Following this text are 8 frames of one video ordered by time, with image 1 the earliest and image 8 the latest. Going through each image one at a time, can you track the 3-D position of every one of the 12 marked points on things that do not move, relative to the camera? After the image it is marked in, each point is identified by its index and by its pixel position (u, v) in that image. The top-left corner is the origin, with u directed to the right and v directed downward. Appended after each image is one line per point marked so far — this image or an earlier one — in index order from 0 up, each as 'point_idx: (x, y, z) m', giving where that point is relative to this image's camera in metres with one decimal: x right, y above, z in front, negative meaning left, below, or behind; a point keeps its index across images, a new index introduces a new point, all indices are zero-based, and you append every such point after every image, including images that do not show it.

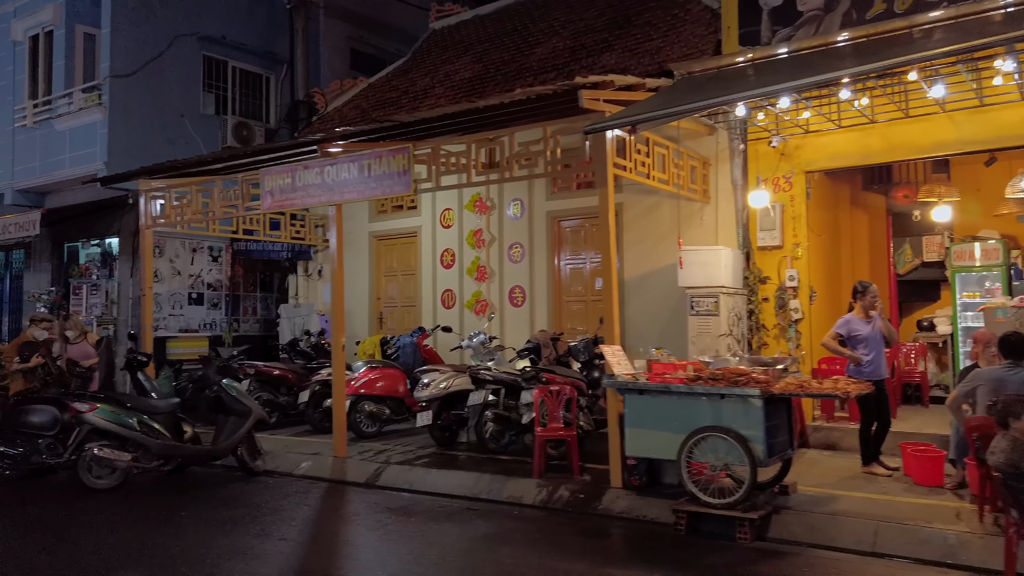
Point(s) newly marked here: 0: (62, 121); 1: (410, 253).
0: (-8.8, +3.2, +14.6) m
1: (-1.8, +0.6, +13.4) m
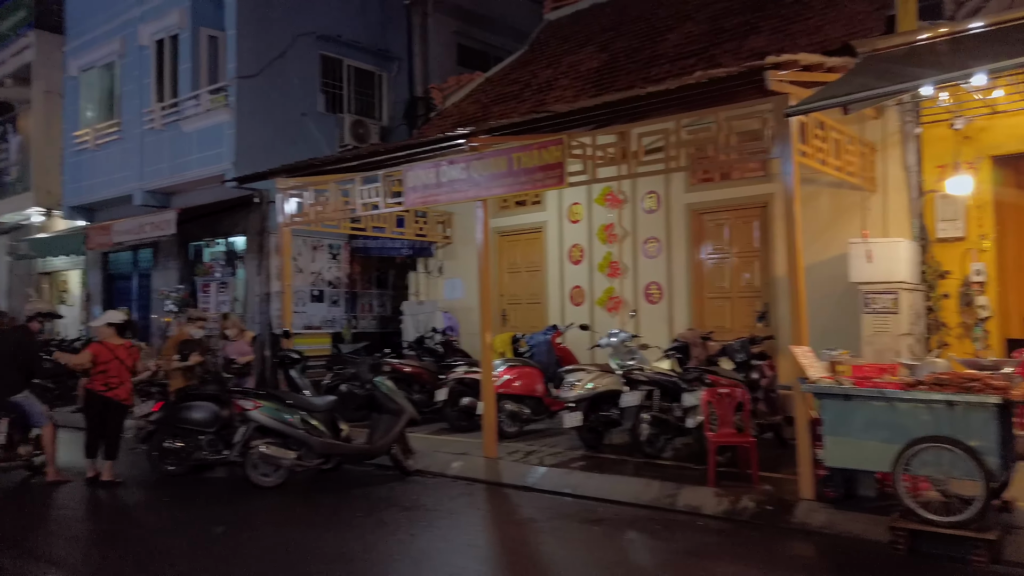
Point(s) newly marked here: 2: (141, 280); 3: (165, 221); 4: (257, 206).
0: (-6.4, +3.3, +15.0) m
1: (+0.4, +0.7, +13.1) m
2: (-8.8, +0.2, +17.8) m
3: (-6.8, +1.3, +14.8) m
4: (-5.0, +1.6, +14.7) m
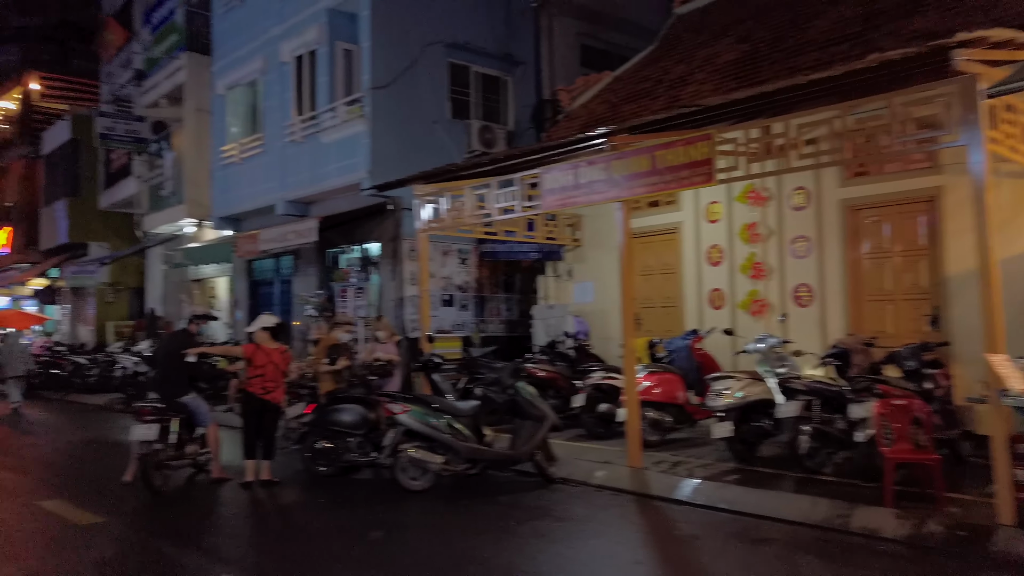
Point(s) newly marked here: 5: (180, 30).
0: (-3.8, +3.2, +15.5) m
1: (+2.7, +0.6, +12.6) m
2: (-5.7, 0.0, +18.7) m
3: (-4.2, +1.2, +15.4) m
4: (-2.5, +1.5, +15.0) m
5: (-8.8, +6.9, +20.0) m
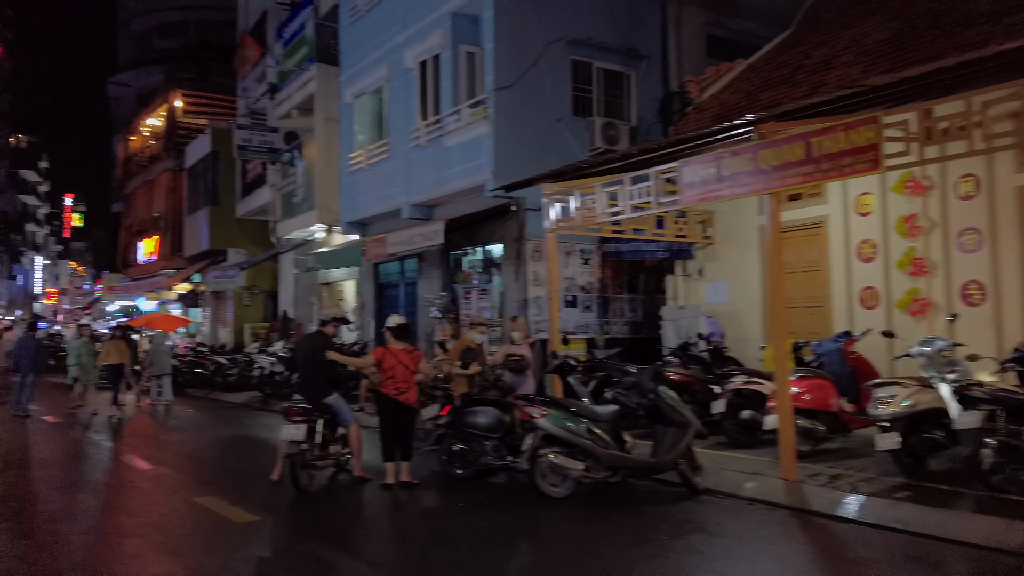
0: (-1.2, +3.1, +15.6) m
1: (+4.8, +0.7, +11.8) m
2: (-2.7, 0.0, +19.0) m
3: (-1.6, +1.2, +15.6) m
4: (0.0, +1.5, +14.9) m
5: (-5.6, +6.8, +20.8) m
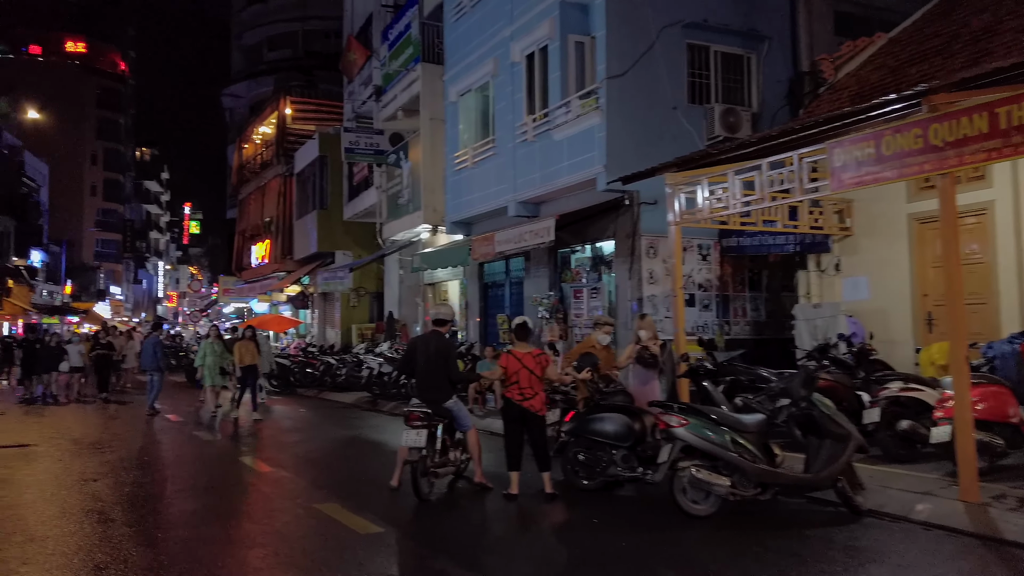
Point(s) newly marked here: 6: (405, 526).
0: (+1.0, +3.2, +15.1) m
1: (+6.5, +0.7, +10.5) m
2: (+0.1, 0.0, +18.6) m
3: (+0.6, +1.2, +15.1) m
4: (+2.2, +1.5, +14.2) m
5: (-2.7, +6.8, +20.7) m
6: (-0.9, -2.1, +6.6) m
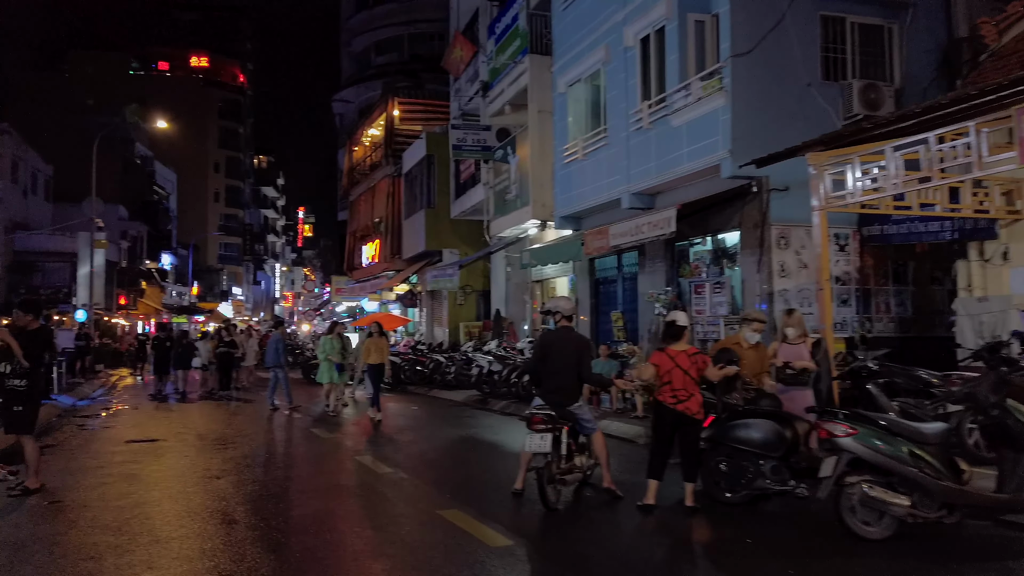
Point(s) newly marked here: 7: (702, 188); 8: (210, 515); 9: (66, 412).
0: (+3.2, +3.3, +14.2) m
1: (+8.1, +0.9, +9.0) m
2: (+2.8, +0.1, +17.8) m
3: (+2.8, +1.3, +14.2) m
4: (+4.3, +1.6, +13.2) m
5: (+0.3, +6.9, +20.3) m
6: (+0.2, -2.0, +6.1) m
7: (+3.7, +1.9, +14.6) m
8: (-2.8, -2.1, +7.0) m
9: (-10.7, -3.0, +18.0) m
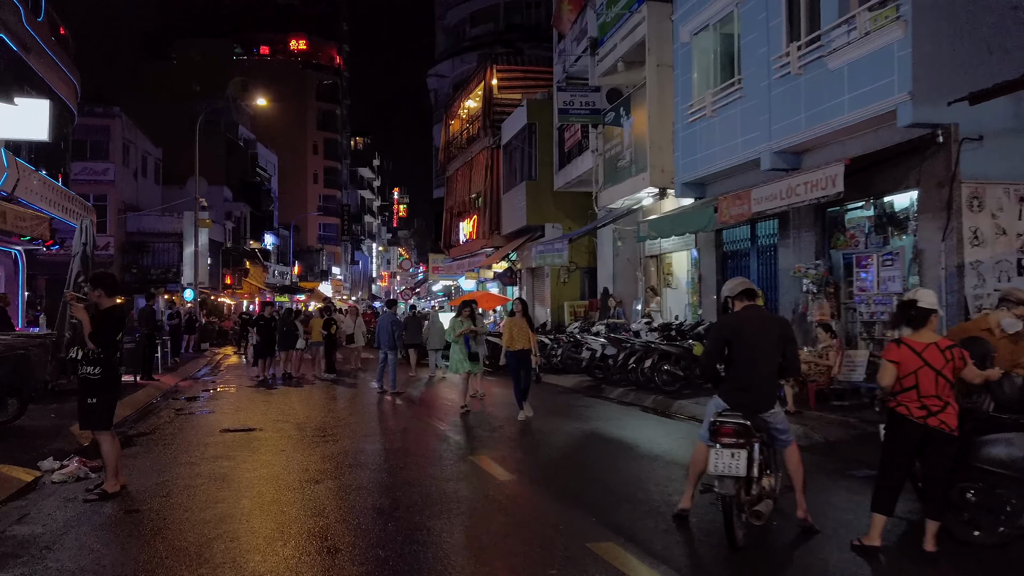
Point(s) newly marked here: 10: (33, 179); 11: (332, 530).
0: (+5.3, +3.7, +12.0) m
1: (+9.5, +1.2, +6.3) m
2: (+5.3, +0.6, +15.7) m
3: (+4.9, +1.7, +12.1) m
4: (+6.2, +2.0, +10.9) m
5: (+3.1, +7.5, +18.3) m
6: (+1.3, -1.8, +4.4) m
7: (+5.8, +2.4, +12.3) m
8: (-1.6, -1.9, +5.7) m
9: (-8.0, -2.4, +17.6) m
10: (-10.9, +2.5, +17.0) m
11: (-1.4, -1.9, +5.9) m
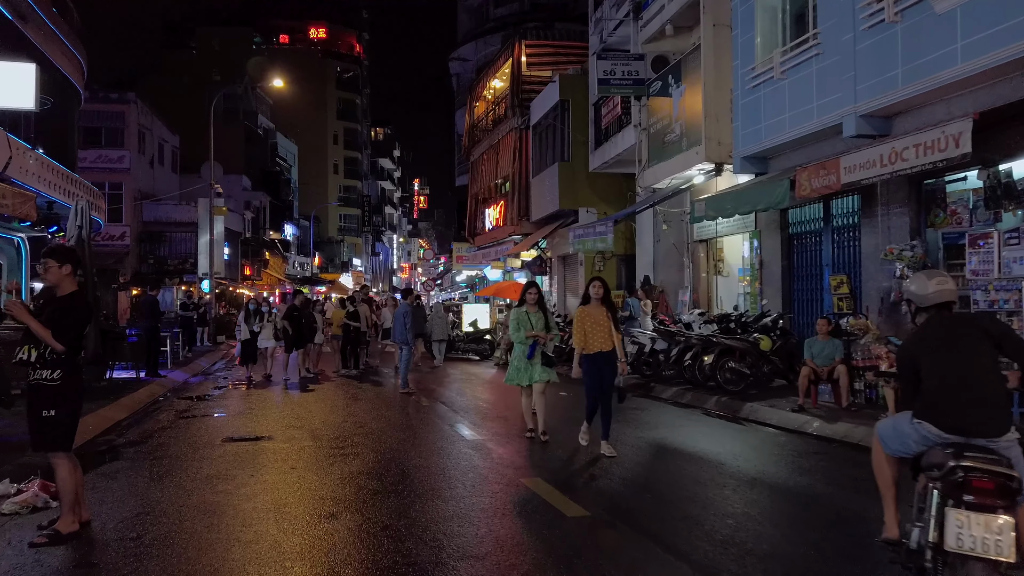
0: (+5.9, +3.9, +10.0) m
1: (+10.0, +1.3, +4.3) m
2: (+6.0, +0.9, +13.8) m
3: (+5.6, +2.0, +10.2) m
4: (+6.8, +2.3, +9.0) m
5: (+3.9, +7.8, +16.4) m
6: (+1.8, -1.7, +2.7) m
7: (+6.5, +2.6, +10.4) m
8: (-1.1, -1.8, +4.0) m
9: (-7.2, -2.2, +16.1) m
10: (-10.1, +2.7, +15.6) m
11: (-0.9, -1.8, +4.2) m
